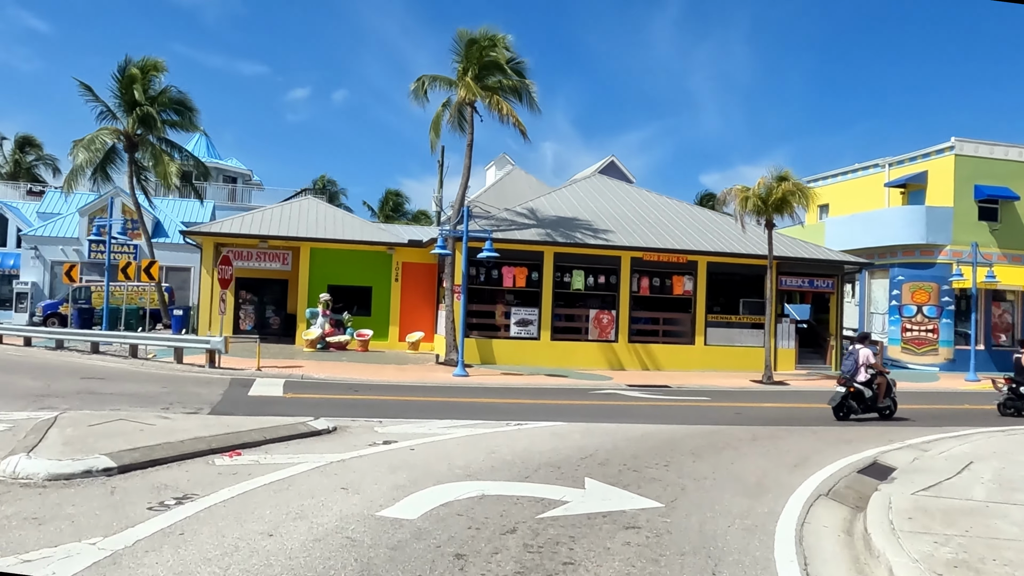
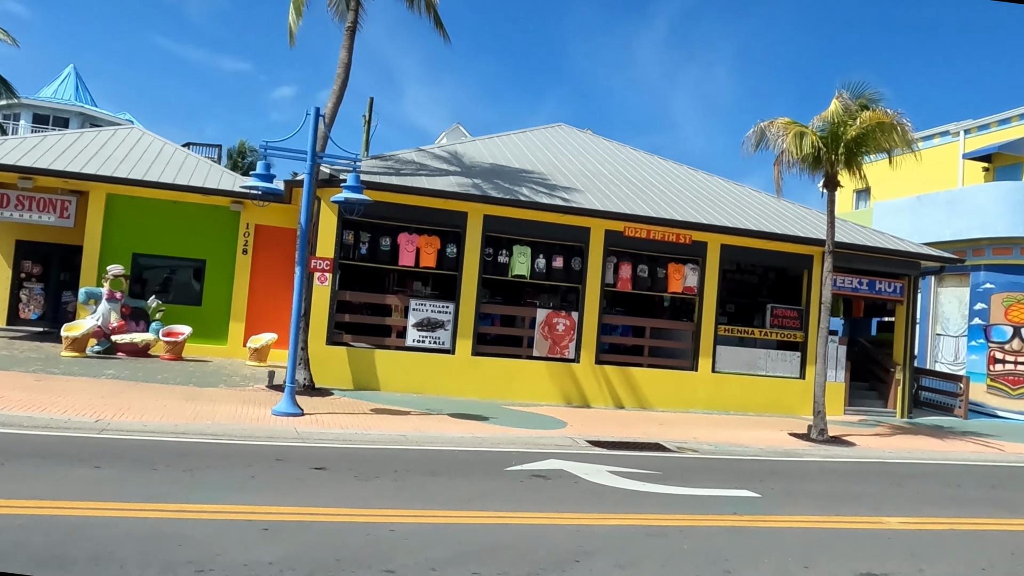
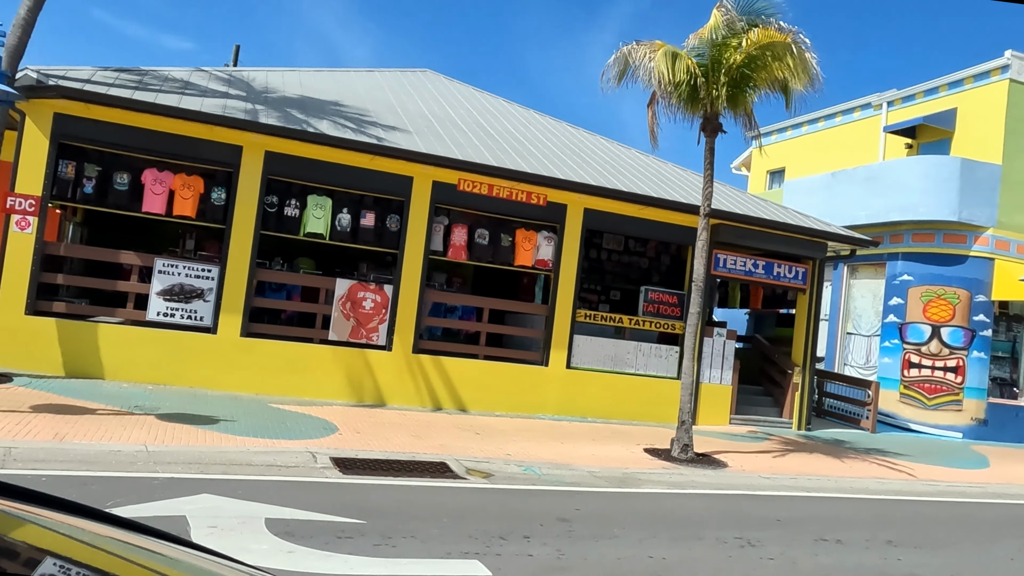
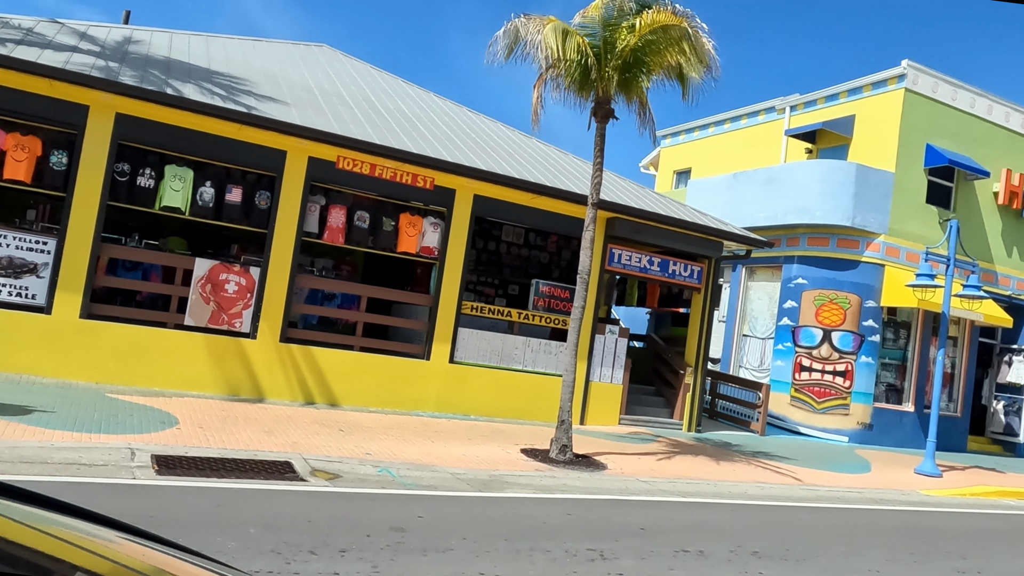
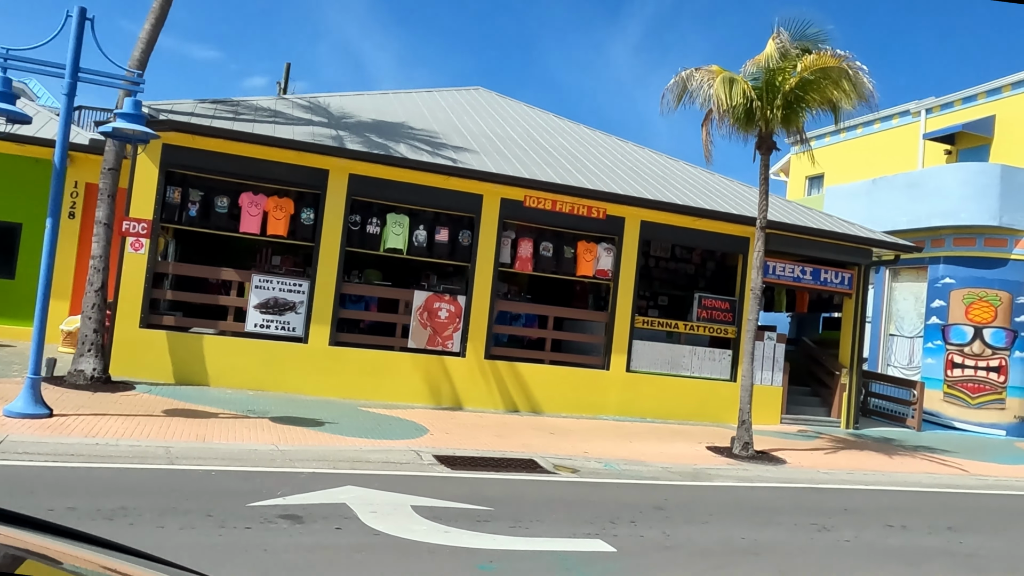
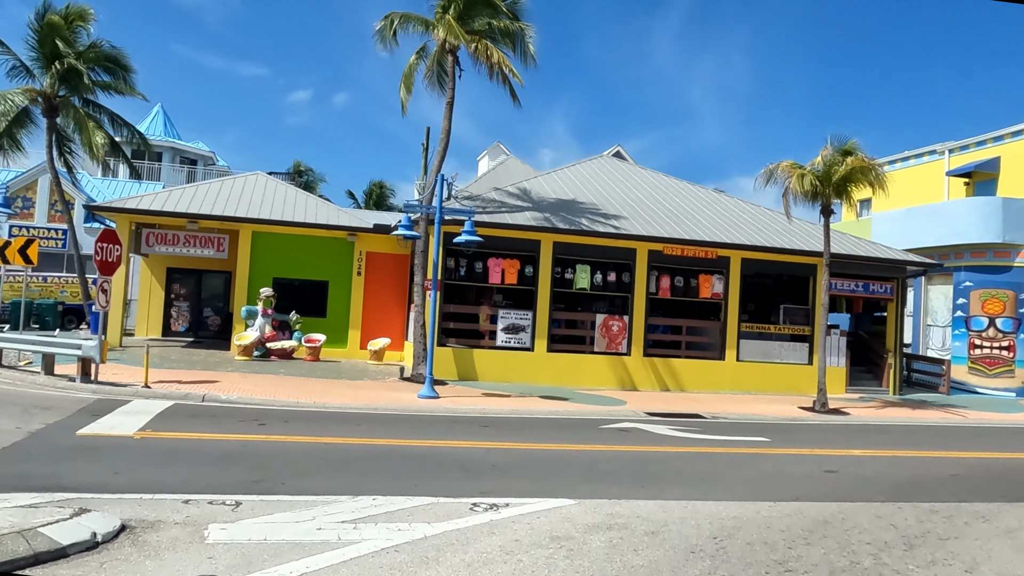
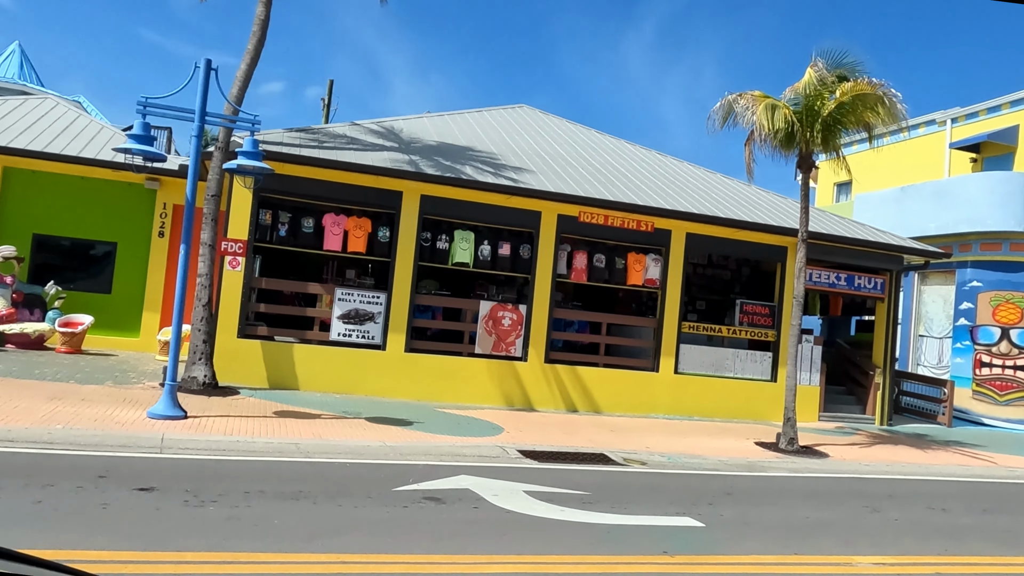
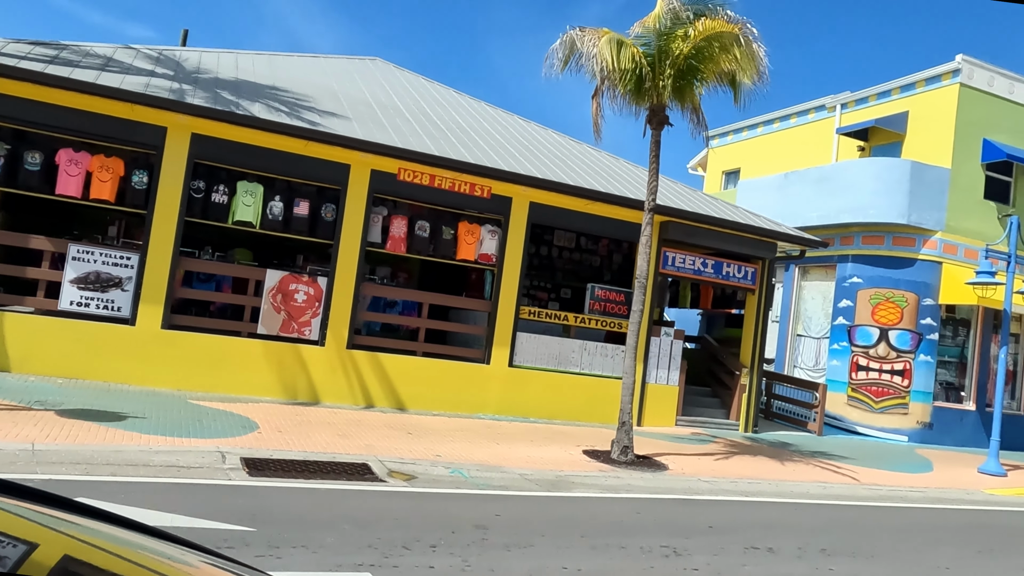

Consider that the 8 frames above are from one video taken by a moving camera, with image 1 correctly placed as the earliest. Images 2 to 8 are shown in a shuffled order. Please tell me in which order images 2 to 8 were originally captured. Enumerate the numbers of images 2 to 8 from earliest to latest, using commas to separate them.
6, 2, 7, 5, 3, 8, 4
